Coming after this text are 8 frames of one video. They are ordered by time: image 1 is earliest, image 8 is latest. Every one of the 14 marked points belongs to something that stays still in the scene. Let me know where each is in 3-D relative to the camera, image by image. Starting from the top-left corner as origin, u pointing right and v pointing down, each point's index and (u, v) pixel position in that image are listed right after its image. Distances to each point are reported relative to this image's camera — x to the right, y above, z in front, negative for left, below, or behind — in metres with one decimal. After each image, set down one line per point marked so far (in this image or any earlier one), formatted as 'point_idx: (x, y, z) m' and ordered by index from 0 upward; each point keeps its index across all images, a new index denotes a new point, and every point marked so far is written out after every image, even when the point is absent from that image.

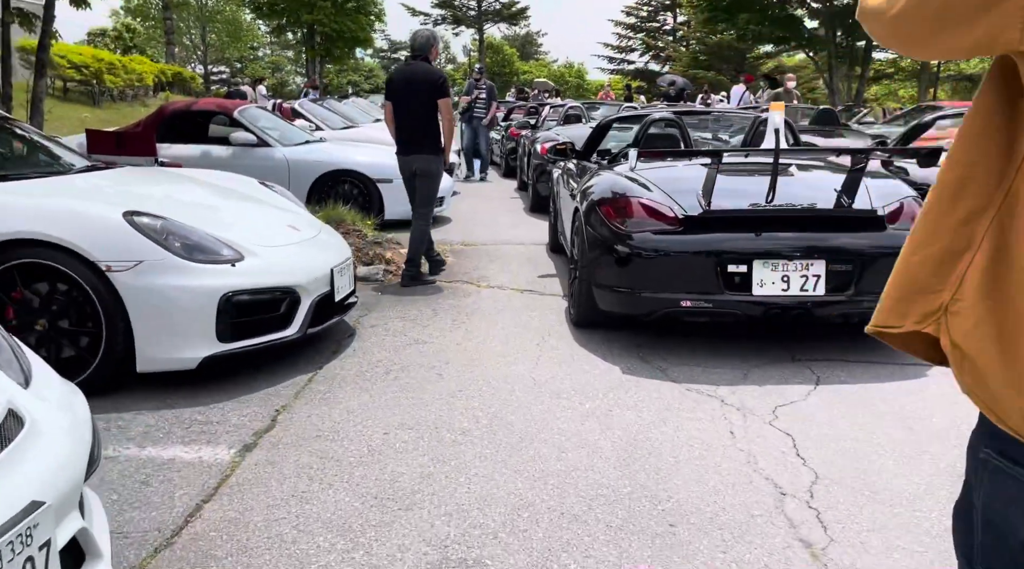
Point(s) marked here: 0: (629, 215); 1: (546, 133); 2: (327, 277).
0: (+0.7, +0.4, +4.7) m
1: (+0.5, +2.0, +11.0) m
2: (-1.0, 0.0, +4.5) m
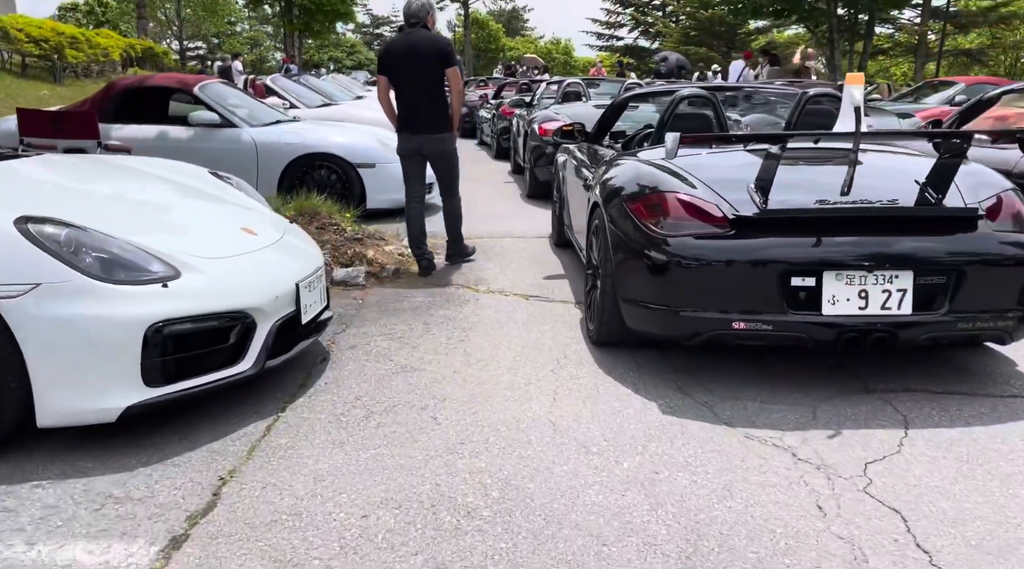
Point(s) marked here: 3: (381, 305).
0: (+0.7, +0.3, +3.8) m
1: (+0.4, +2.1, +10.0) m
2: (-1.0, 0.0, +3.6) m
3: (-0.8, -0.1, +5.1) m
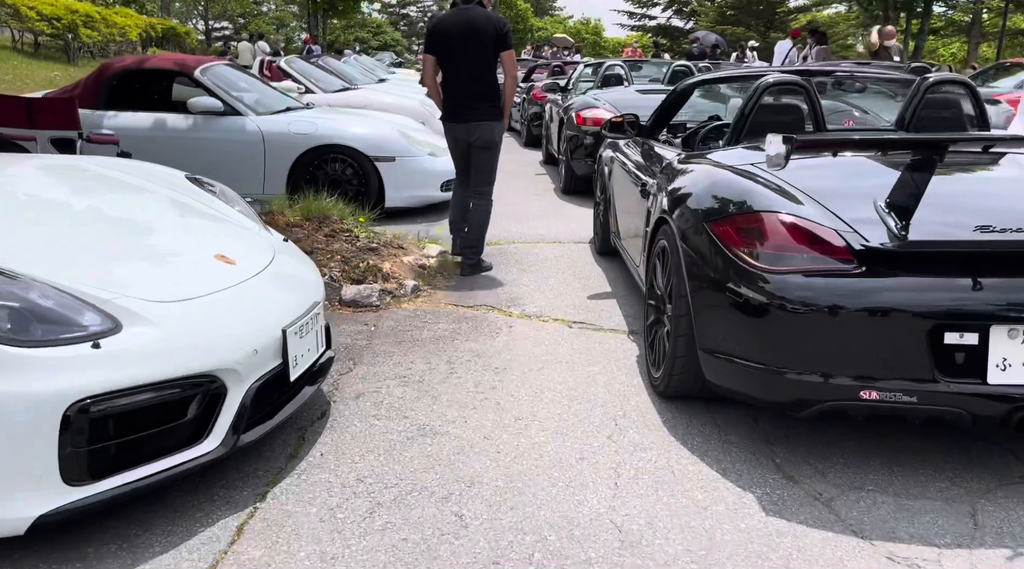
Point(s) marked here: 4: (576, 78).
0: (+0.9, +0.1, +2.9) m
1: (+0.8, +2.1, +9.1) m
2: (-0.8, -0.2, +2.8) m
3: (-0.6, -0.3, +4.3) m
4: (+0.9, +2.8, +11.1) m
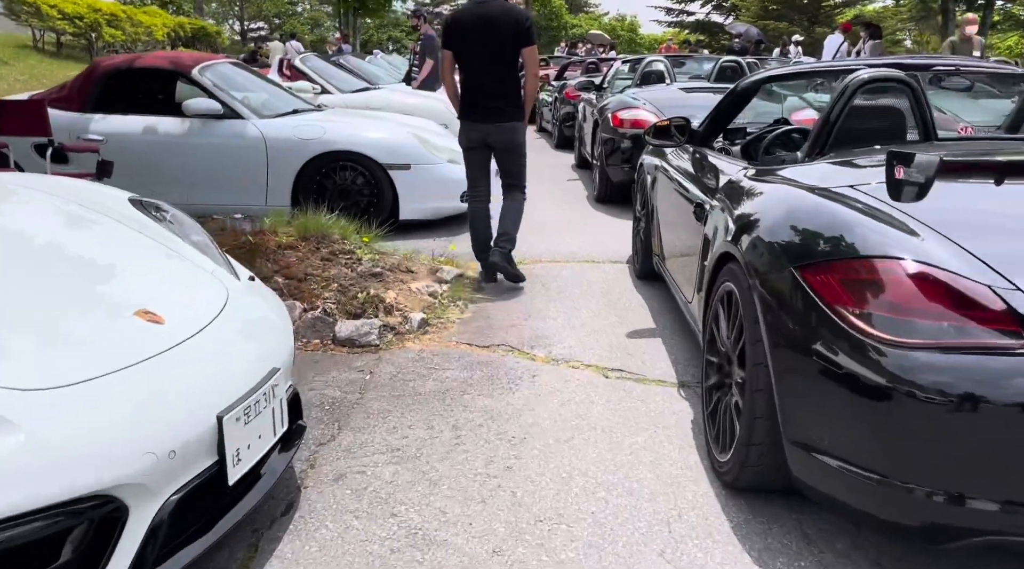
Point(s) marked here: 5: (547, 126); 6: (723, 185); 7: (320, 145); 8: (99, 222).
0: (+0.9, 0.0, +2.1) m
1: (+1.1, +1.9, +8.3) m
2: (-0.8, -0.4, +2.1) m
3: (-0.5, -0.4, +3.6) m
4: (+1.3, +2.6, +10.3) m
5: (+0.6, +2.9, +14.8) m
6: (+0.9, +0.4, +3.6) m
7: (-1.5, +1.1, +6.5) m
8: (-1.4, +0.2, +2.7) m
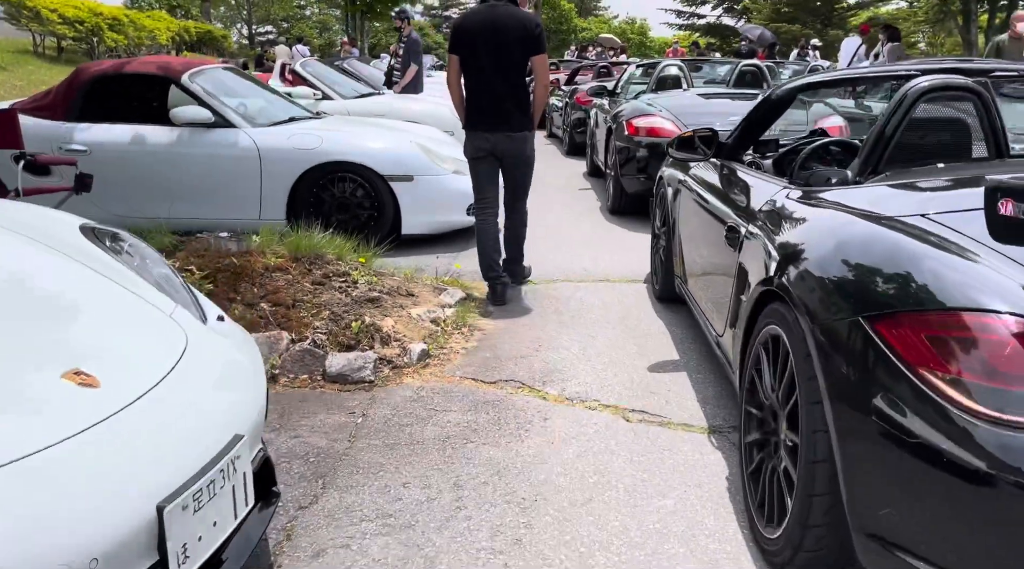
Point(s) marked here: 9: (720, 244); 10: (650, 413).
0: (+1.0, -0.2, +1.7) m
1: (+1.2, +1.7, +7.9) m
2: (-0.7, -0.5, +1.7) m
3: (-0.5, -0.6, +3.2) m
4: (+1.4, +2.5, +9.9) m
5: (+0.8, +2.7, +14.4) m
6: (+1.0, +0.3, +3.2) m
7: (-1.5, +1.0, +6.1) m
8: (-1.4, +0.1, +2.4) m
9: (+0.9, +0.2, +3.7) m
10: (+0.6, -0.5, +3.4) m
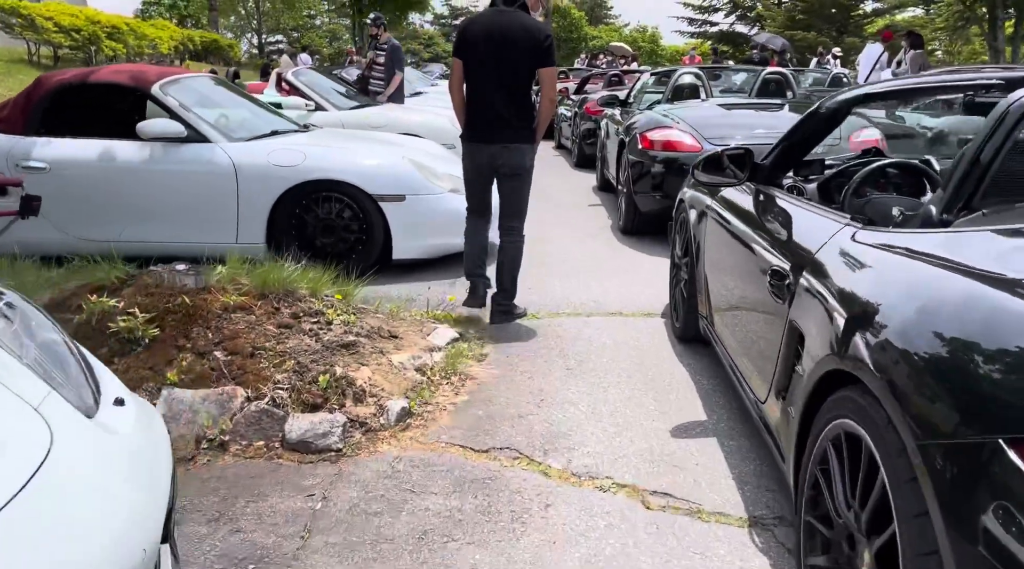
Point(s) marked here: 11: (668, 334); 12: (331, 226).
0: (+0.9, -0.3, +1.1) m
1: (+1.2, +1.5, +7.3) m
2: (-0.8, -0.7, +1.1) m
3: (-0.5, -0.7, +2.6) m
4: (+1.4, +2.2, +9.3) m
5: (+0.9, +2.4, +13.8) m
6: (+0.9, +0.1, +2.6) m
7: (-1.4, +0.7, +5.5) m
8: (-1.4, -0.1, +1.8) m
9: (+0.9, 0.0, +3.1) m
10: (+0.5, -0.7, +2.7) m
11: (+0.9, -0.3, +4.5) m
12: (-1.3, +0.4, +5.7) m
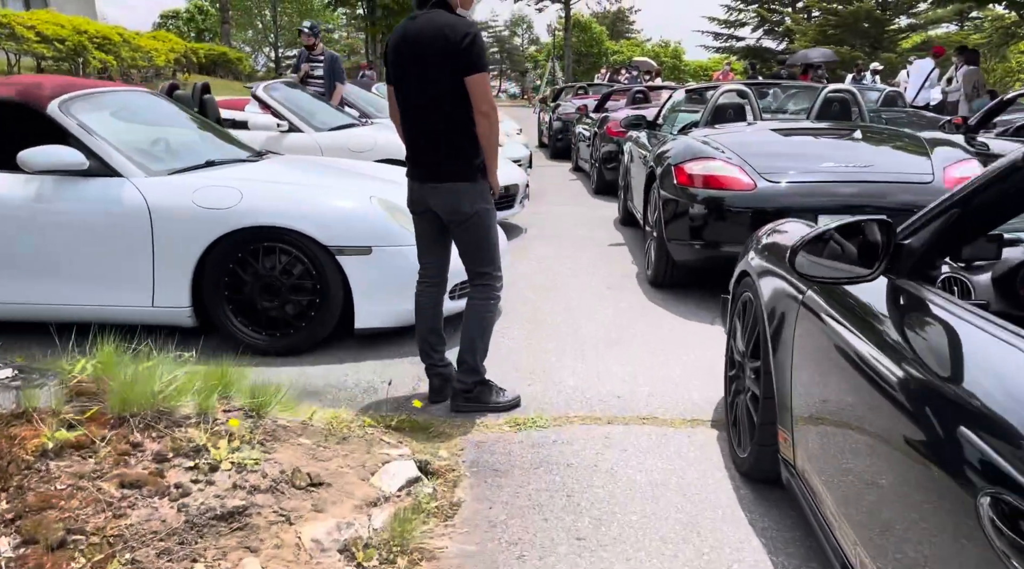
0: (+0.8, -0.7, -0.3) m
1: (+1.3, +1.0, +5.9) m
2: (-0.9, -1.0, -0.3) m
3: (-0.6, -1.1, +1.2) m
4: (+1.5, +1.7, +8.0) m
5: (+1.1, +1.8, +12.5) m
6: (+0.9, -0.2, +1.2) m
7: (-1.4, +0.3, +4.2) m
8: (-1.5, -0.4, +0.5) m
9: (+0.9, -0.4, +1.7) m
10: (+0.5, -1.1, +1.4) m
11: (+0.8, -0.7, +3.1) m
12: (-1.3, 0.0, +4.4) m
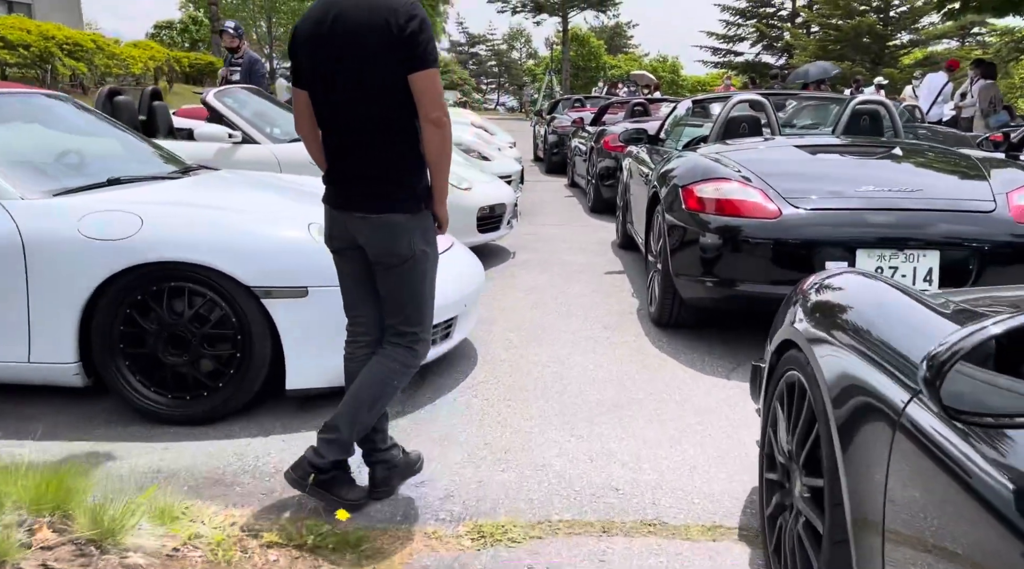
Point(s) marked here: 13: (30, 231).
0: (+0.7, -0.8, -1.2) m
1: (+1.1, +0.8, +5.1) m
2: (-1.0, -1.1, -1.2) m
3: (-0.7, -1.3, +0.3) m
4: (+1.4, +1.4, +7.1) m
5: (+0.9, +1.5, +11.6) m
6: (+0.7, -0.4, +0.3) m
7: (-1.6, +0.1, +3.3) m
8: (-1.6, -0.6, -0.4) m
9: (+0.7, -0.6, +0.8) m
10: (+0.3, -1.3, +0.5) m
11: (+0.7, -0.9, +2.2) m
12: (-1.4, -0.2, +3.5) m
13: (-2.0, +0.2, +3.3) m
